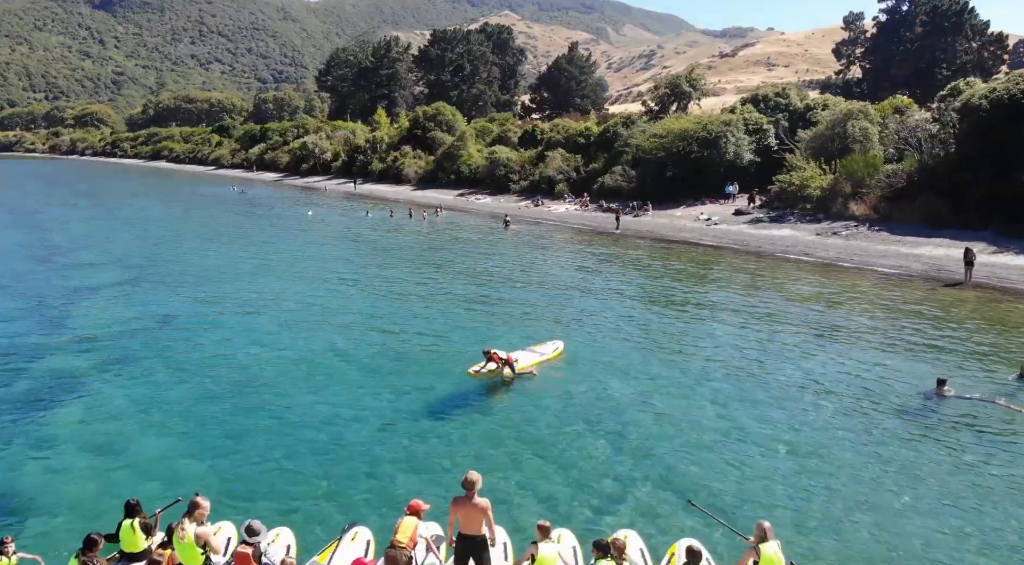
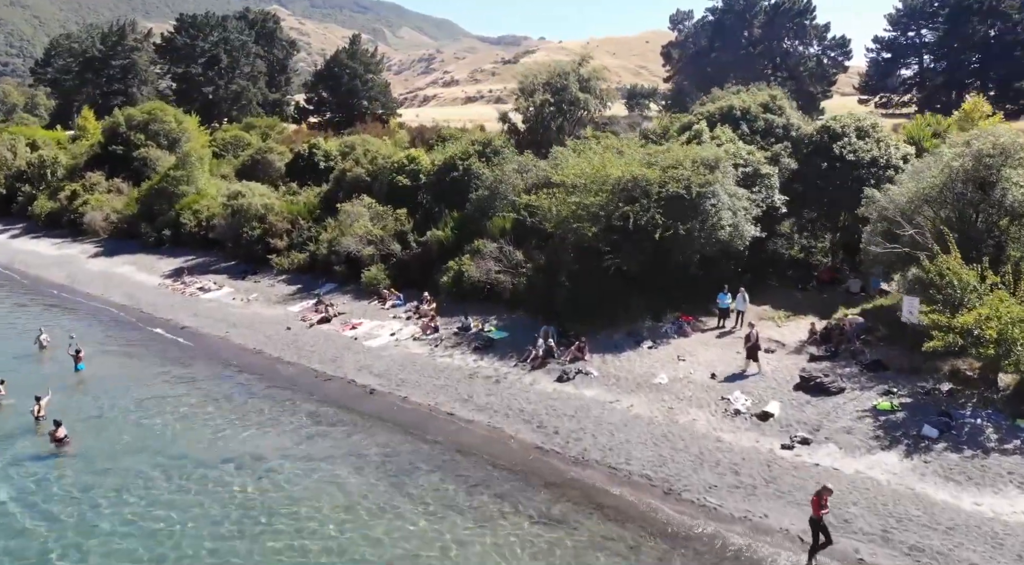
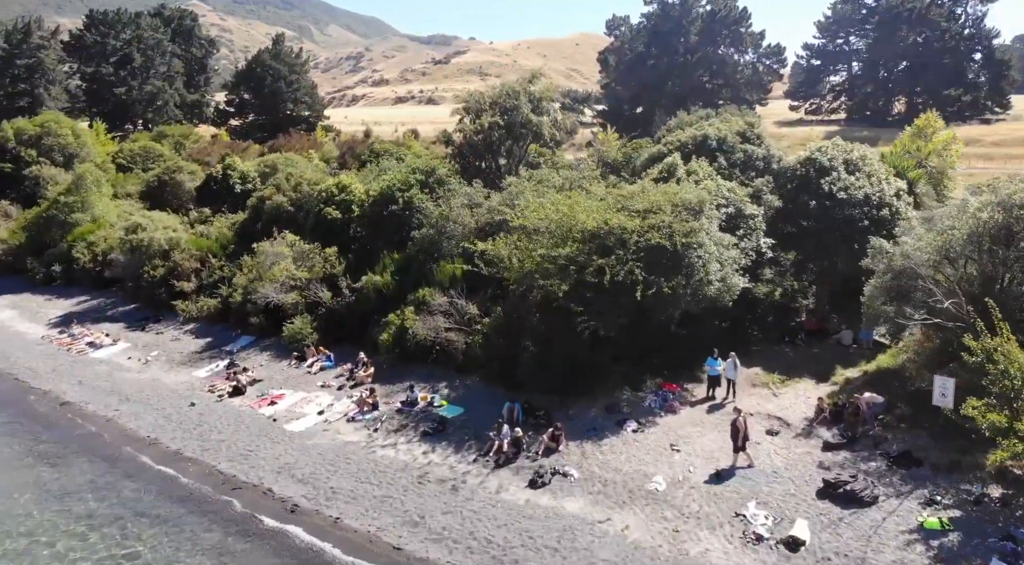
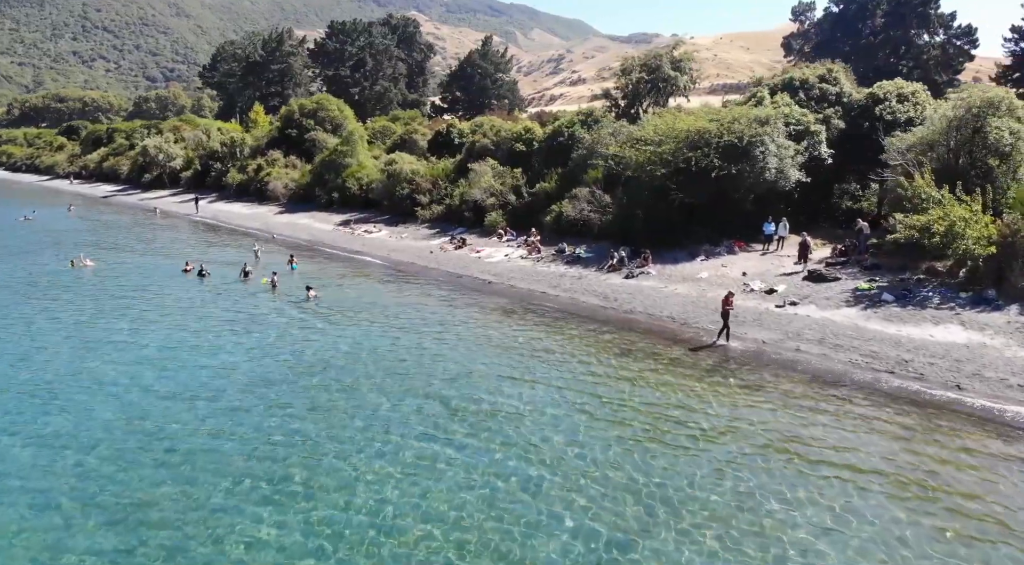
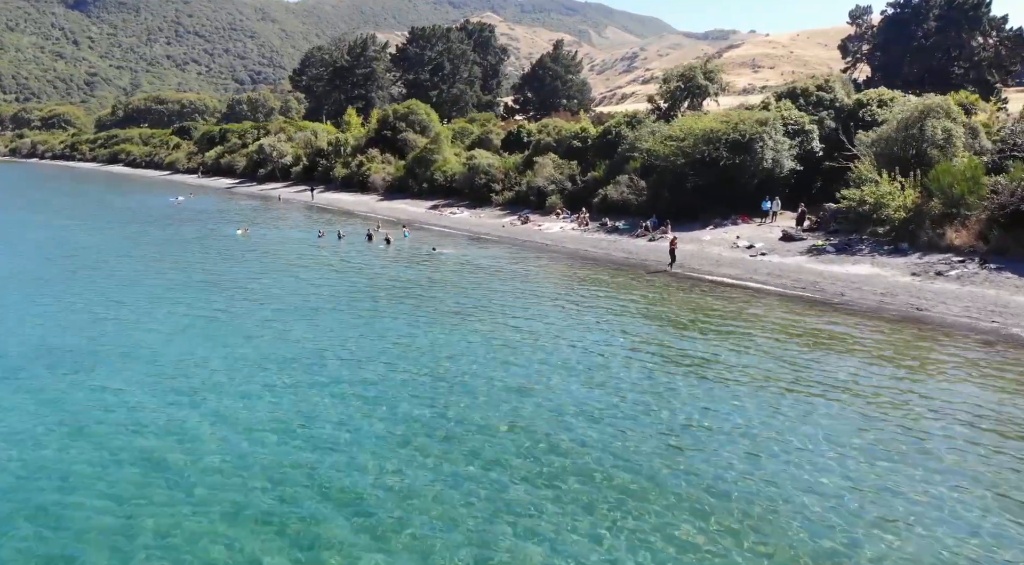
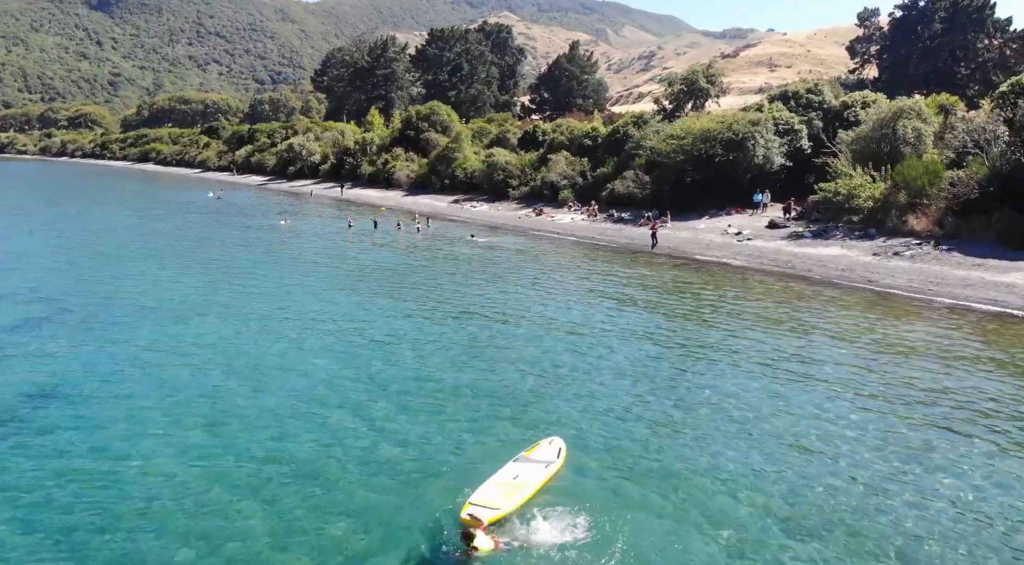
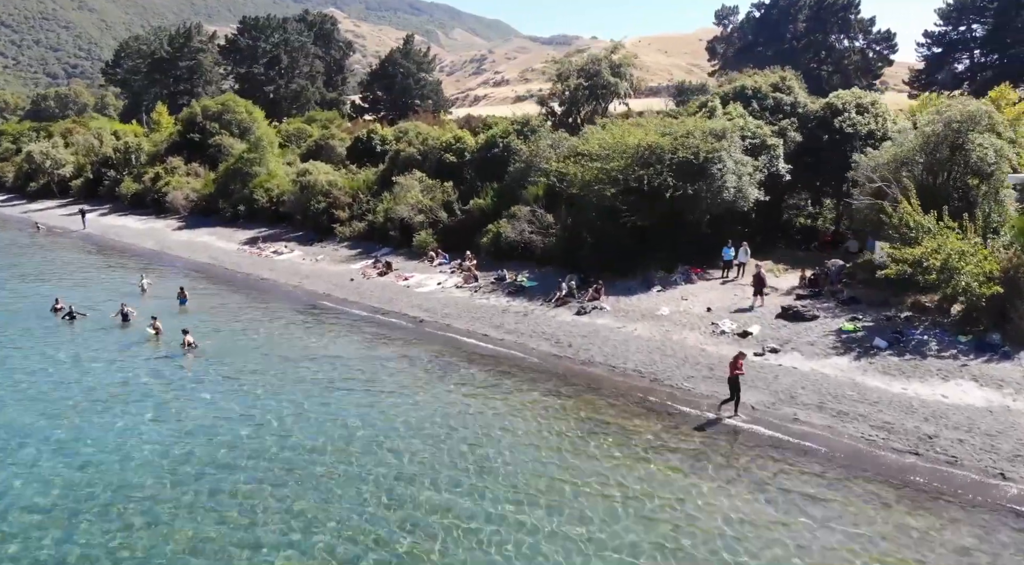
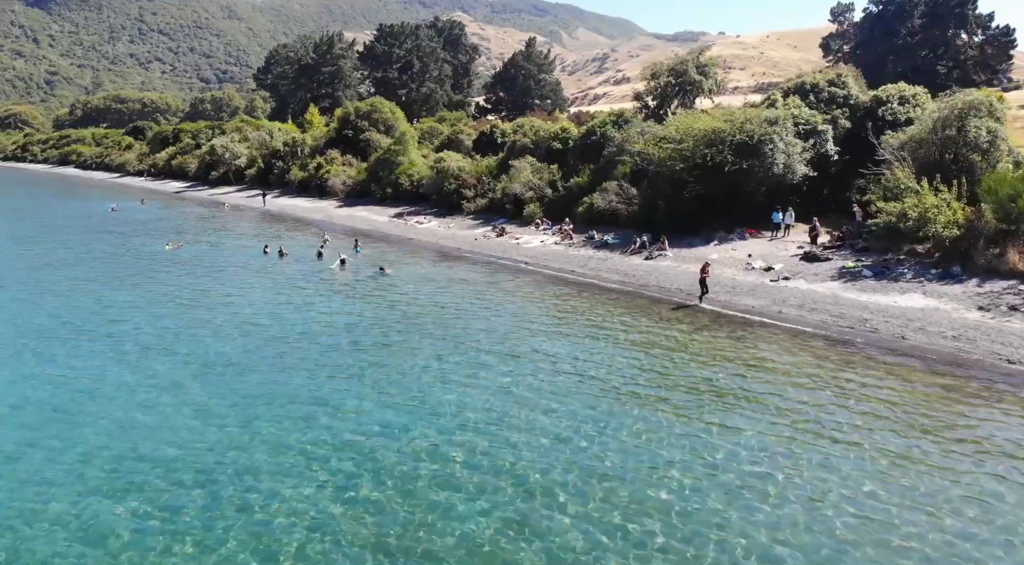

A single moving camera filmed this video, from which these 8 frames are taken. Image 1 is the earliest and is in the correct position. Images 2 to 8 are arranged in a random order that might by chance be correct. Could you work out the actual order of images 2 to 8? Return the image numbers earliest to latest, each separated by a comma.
6, 5, 8, 4, 7, 2, 3
